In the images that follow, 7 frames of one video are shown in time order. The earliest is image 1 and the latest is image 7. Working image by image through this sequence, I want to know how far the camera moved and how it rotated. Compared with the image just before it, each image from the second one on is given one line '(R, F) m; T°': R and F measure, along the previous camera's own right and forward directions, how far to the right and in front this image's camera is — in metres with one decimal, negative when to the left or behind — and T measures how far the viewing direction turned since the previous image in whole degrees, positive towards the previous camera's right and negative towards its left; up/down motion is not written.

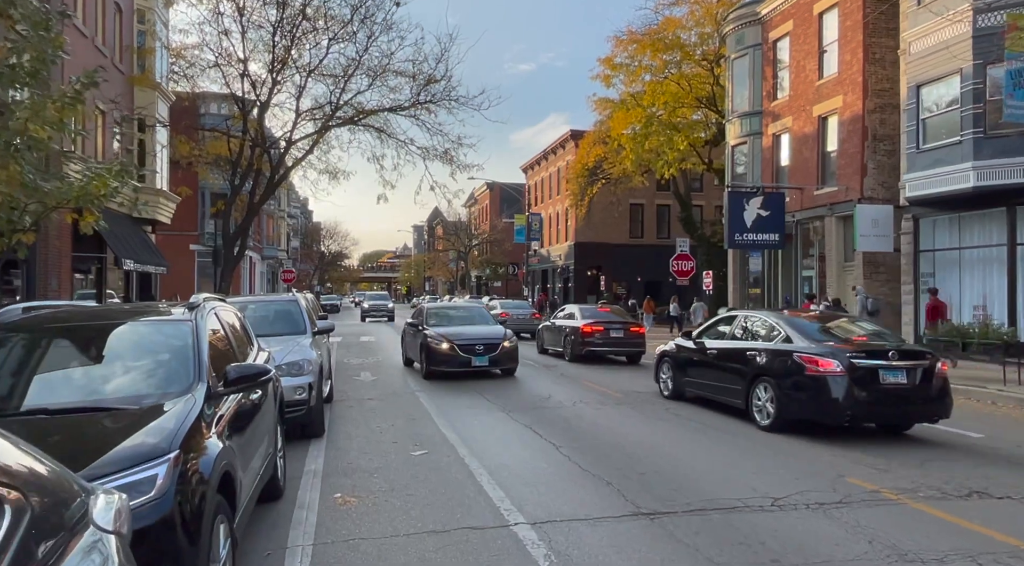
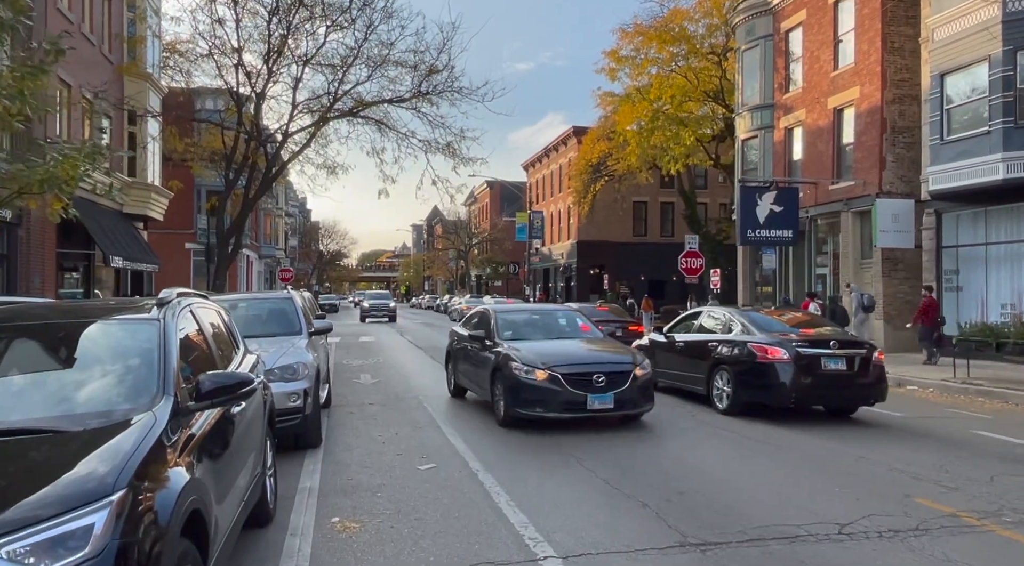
(-0.2, +0.8) m; 0°
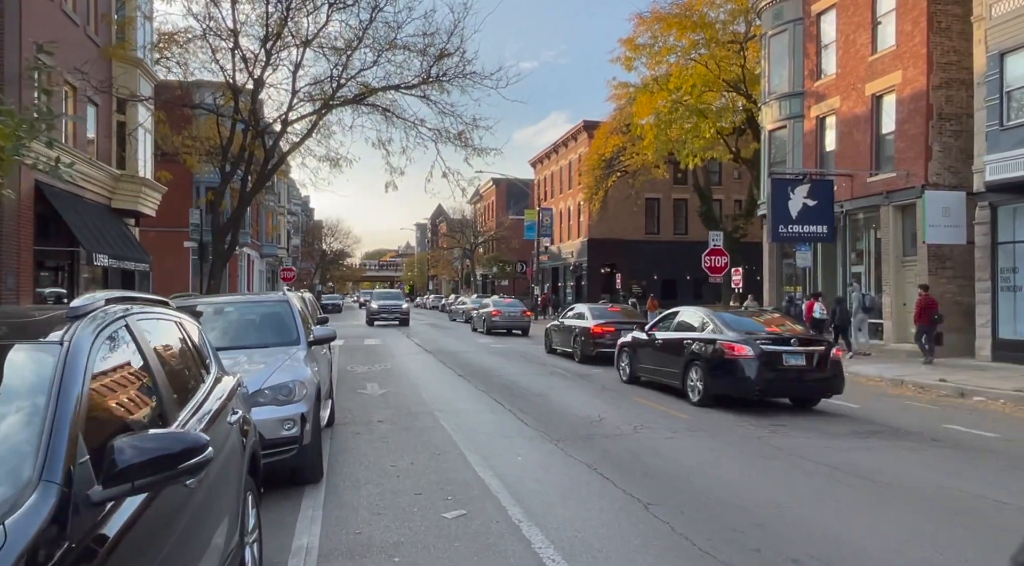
(-0.4, +1.5) m; 0°
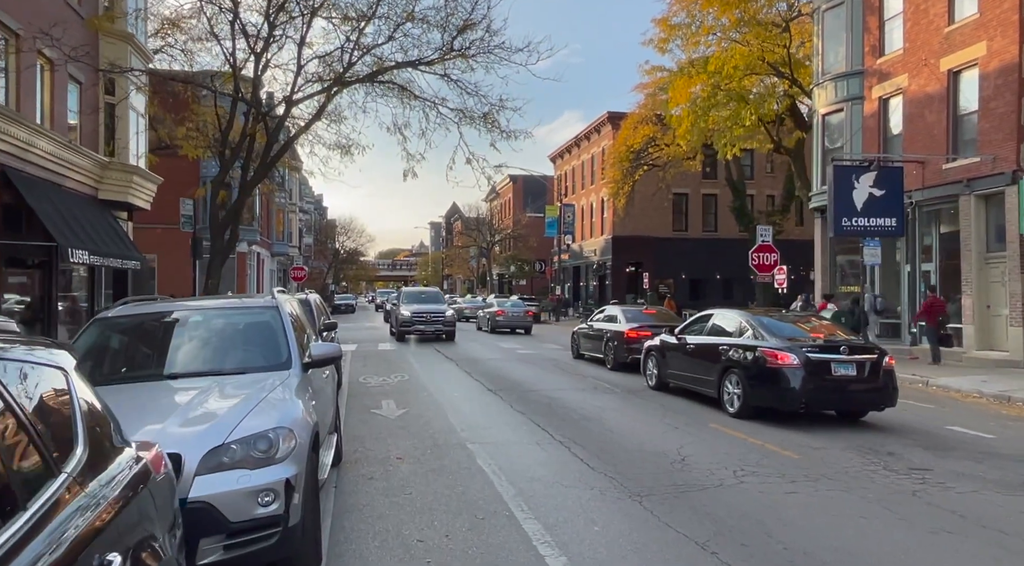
(-0.5, +2.2) m; -1°
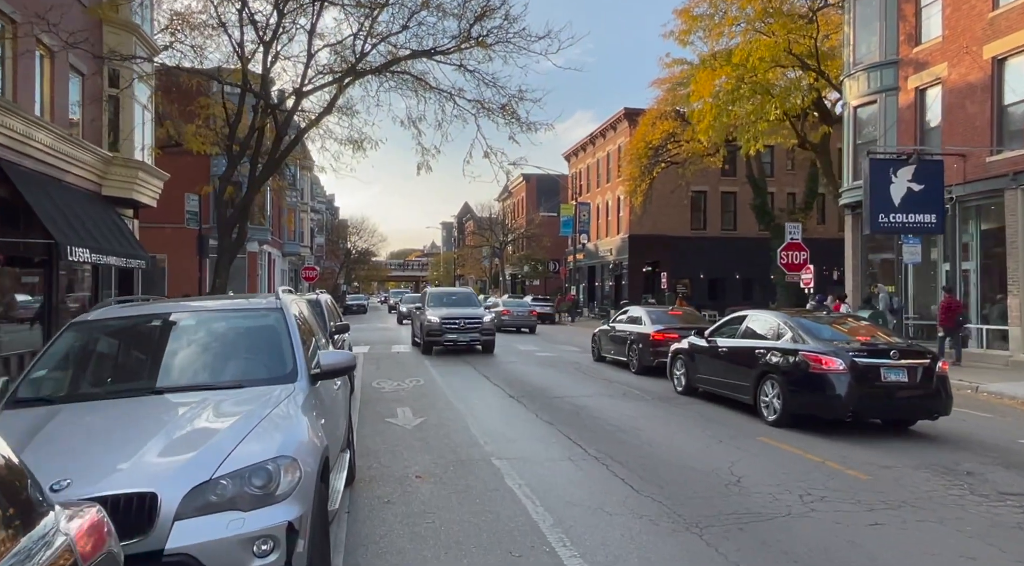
(-0.2, +0.8) m; -1°
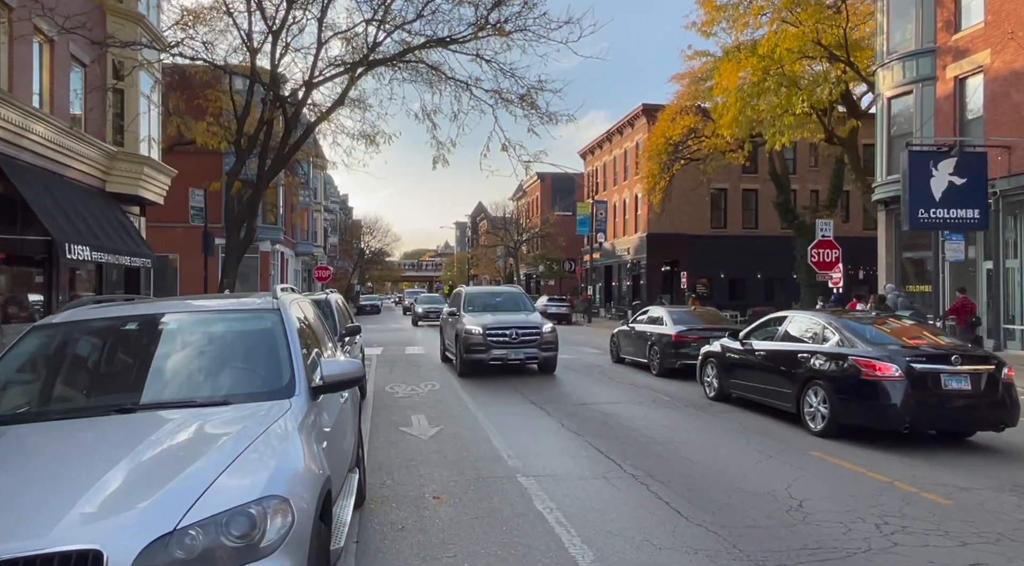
(-0.1, +0.8) m; -1°
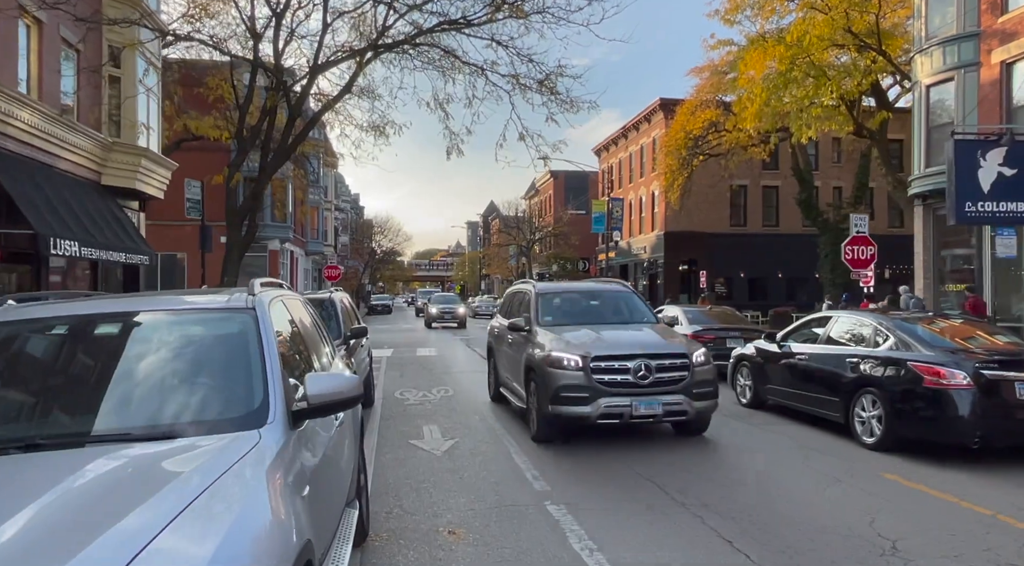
(-0.1, +1.0) m; -1°
